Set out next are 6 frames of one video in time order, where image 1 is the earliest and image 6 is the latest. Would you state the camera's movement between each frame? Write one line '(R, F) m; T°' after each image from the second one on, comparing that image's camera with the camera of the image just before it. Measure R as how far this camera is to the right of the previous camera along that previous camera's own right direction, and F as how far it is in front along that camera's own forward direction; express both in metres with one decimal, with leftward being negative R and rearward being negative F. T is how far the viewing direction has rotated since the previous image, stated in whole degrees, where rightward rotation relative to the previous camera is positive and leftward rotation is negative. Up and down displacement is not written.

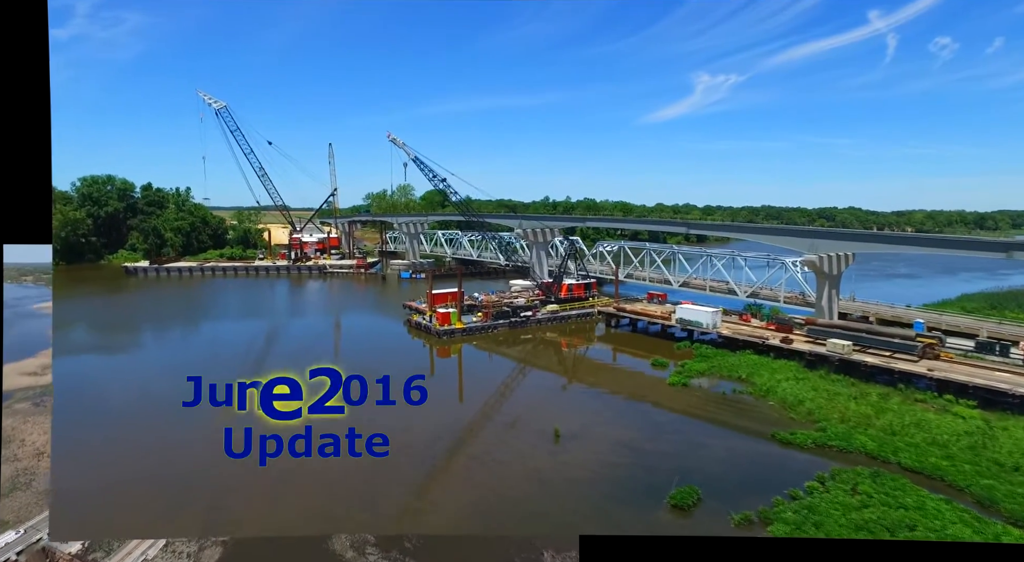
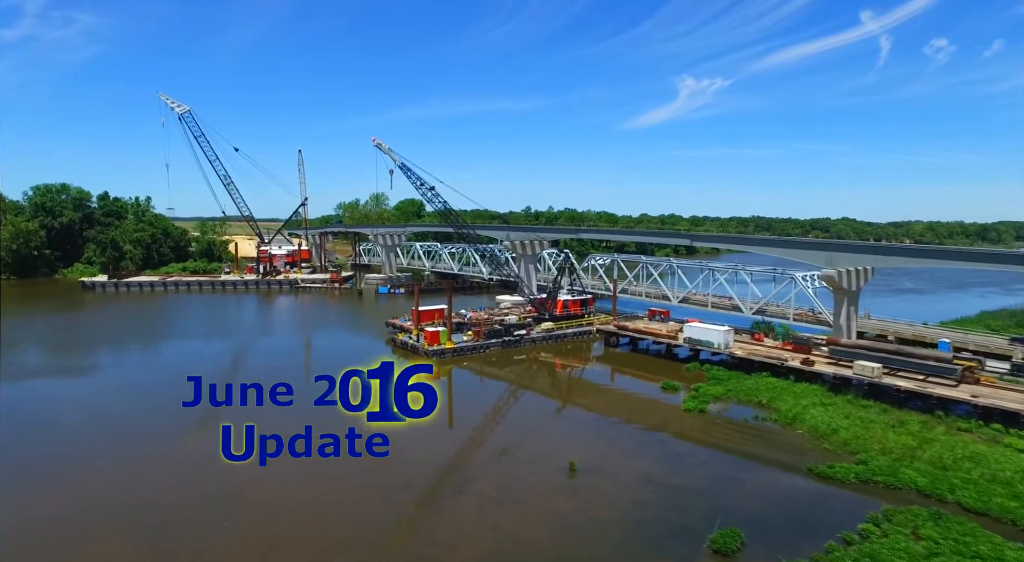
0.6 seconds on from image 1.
(-1.0, +1.6) m; +3°
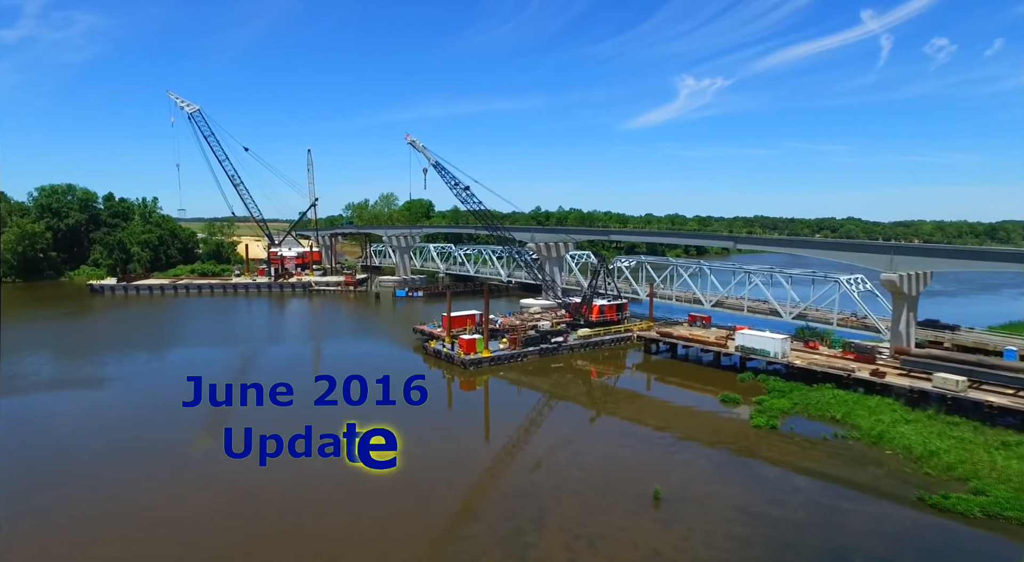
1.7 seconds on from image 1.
(-1.4, +1.2) m; 0°
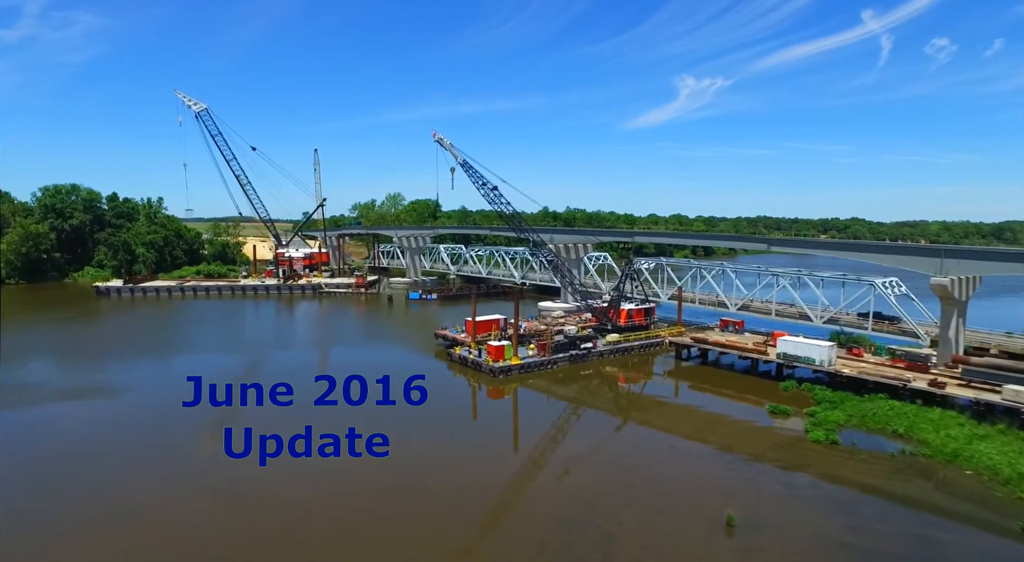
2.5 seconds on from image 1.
(-1.0, +0.9) m; 0°
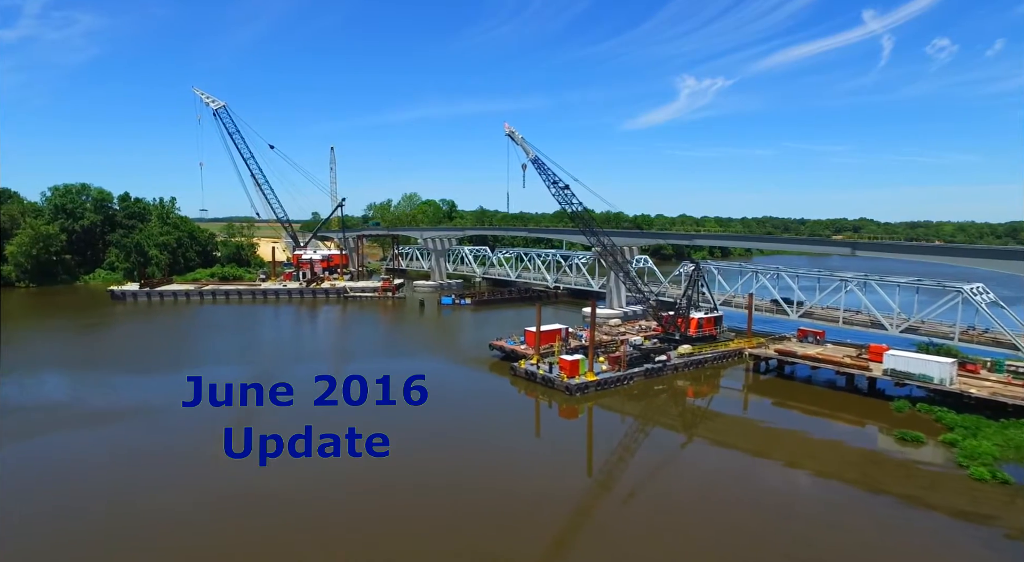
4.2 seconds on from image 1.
(-2.4, +1.9) m; 0°
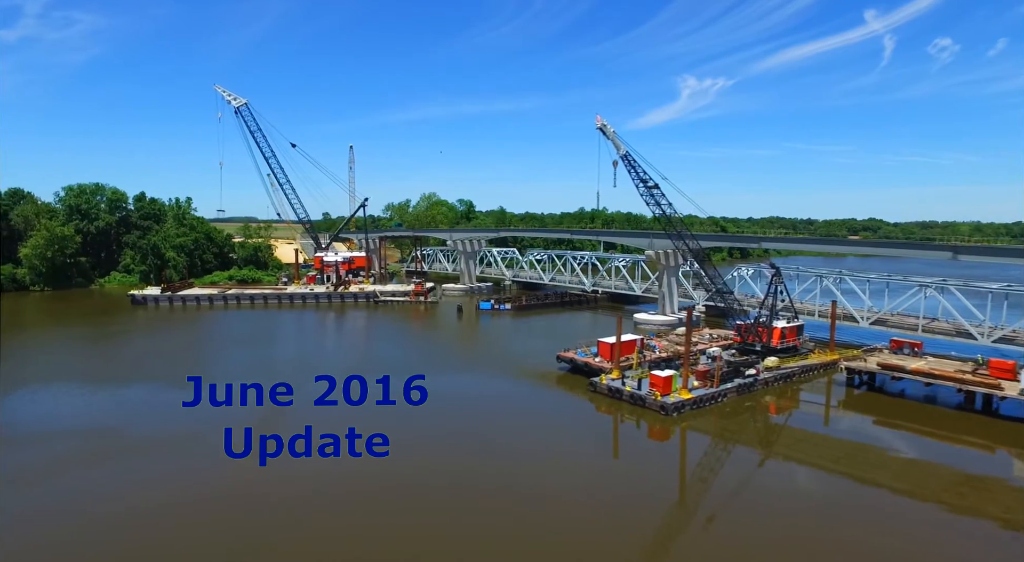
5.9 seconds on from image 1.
(-2.5, +1.8) m; 0°
